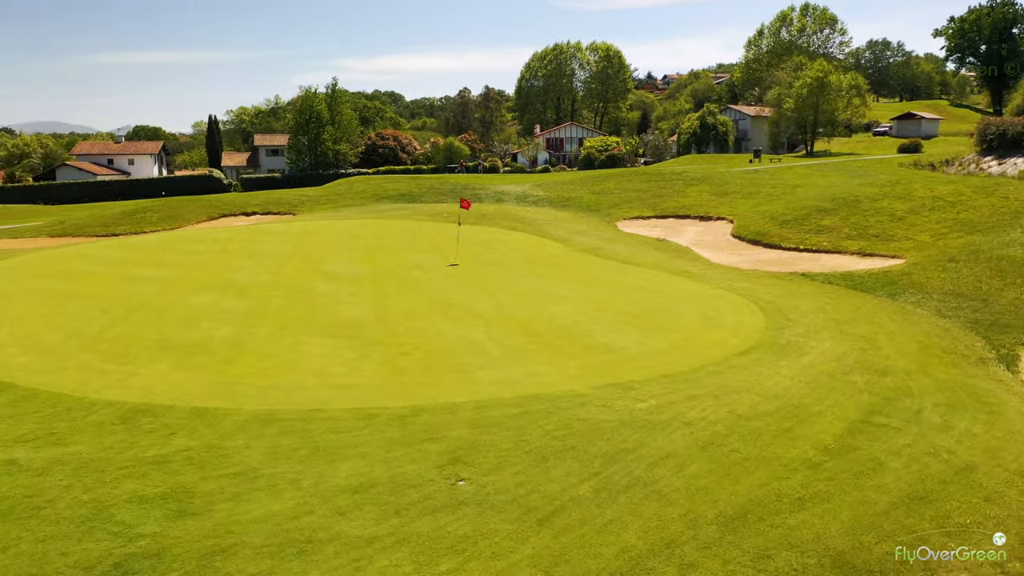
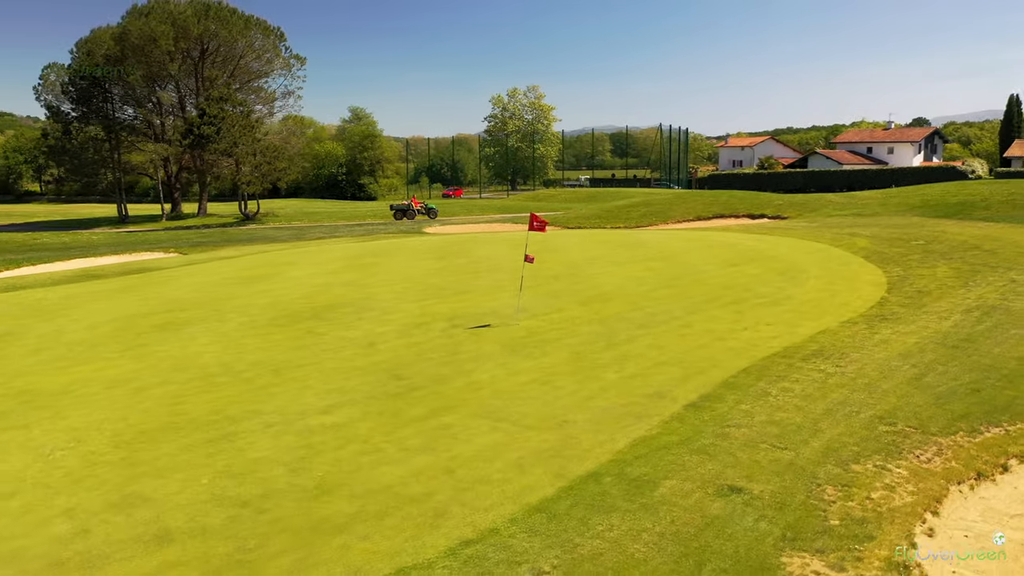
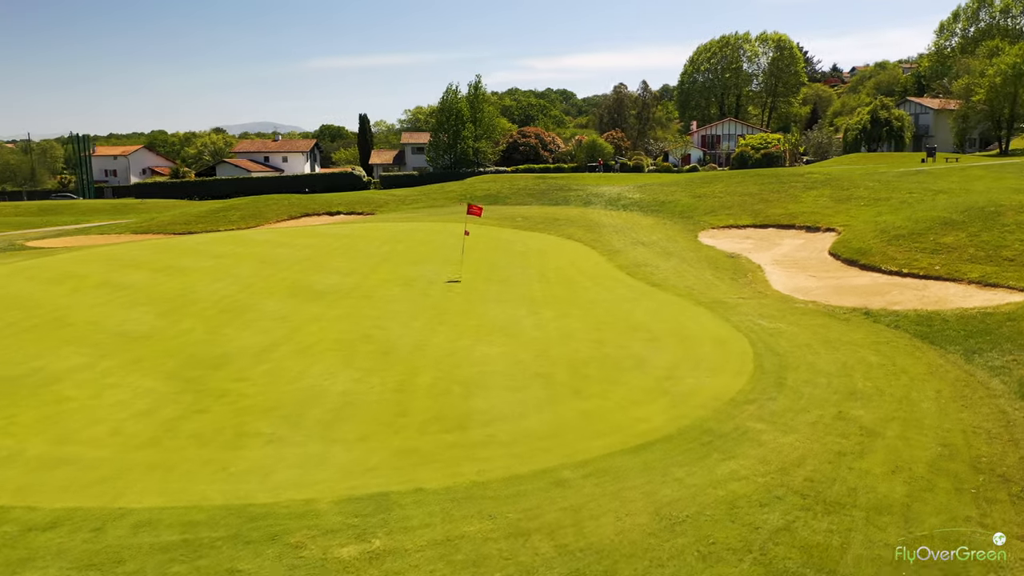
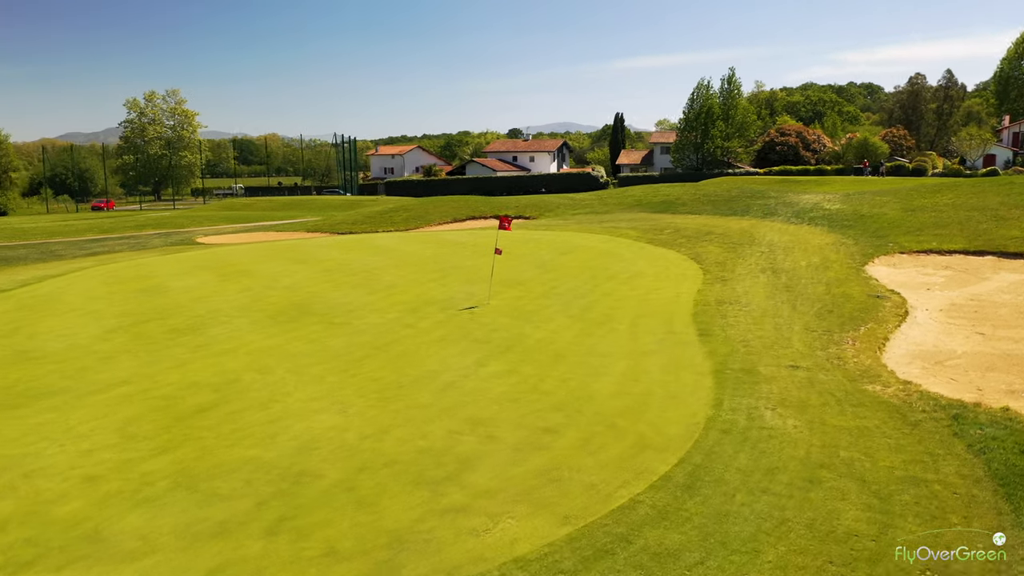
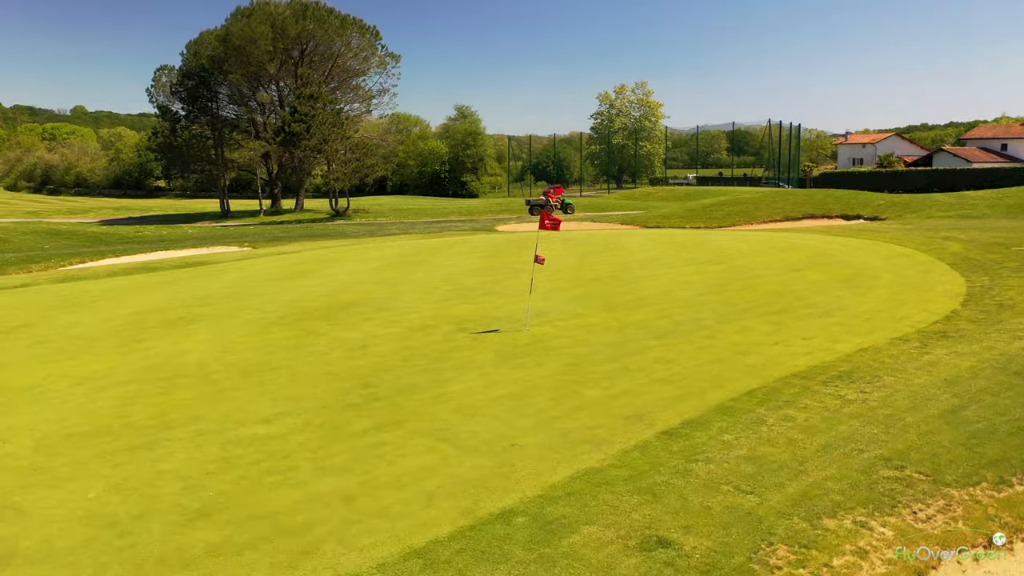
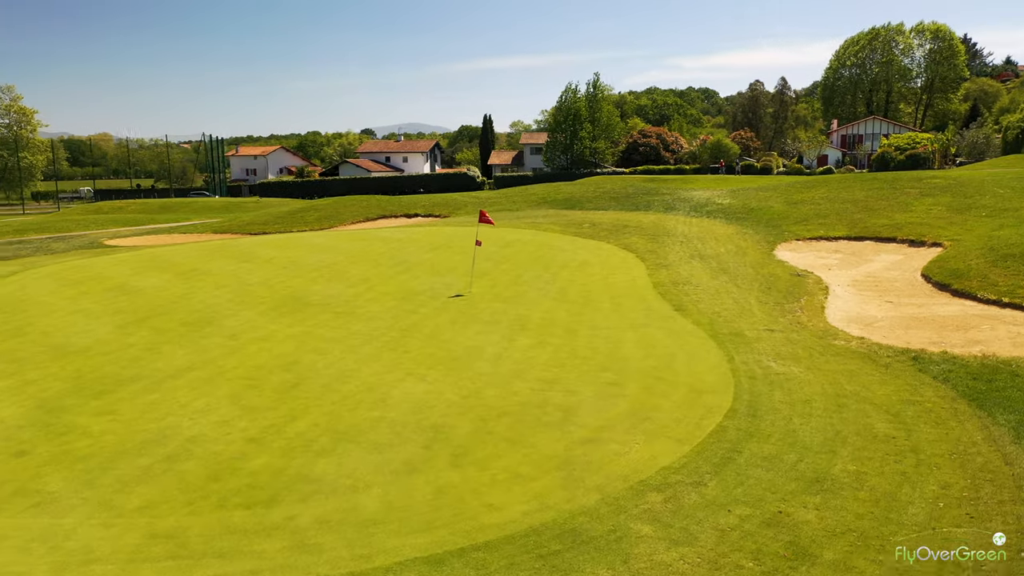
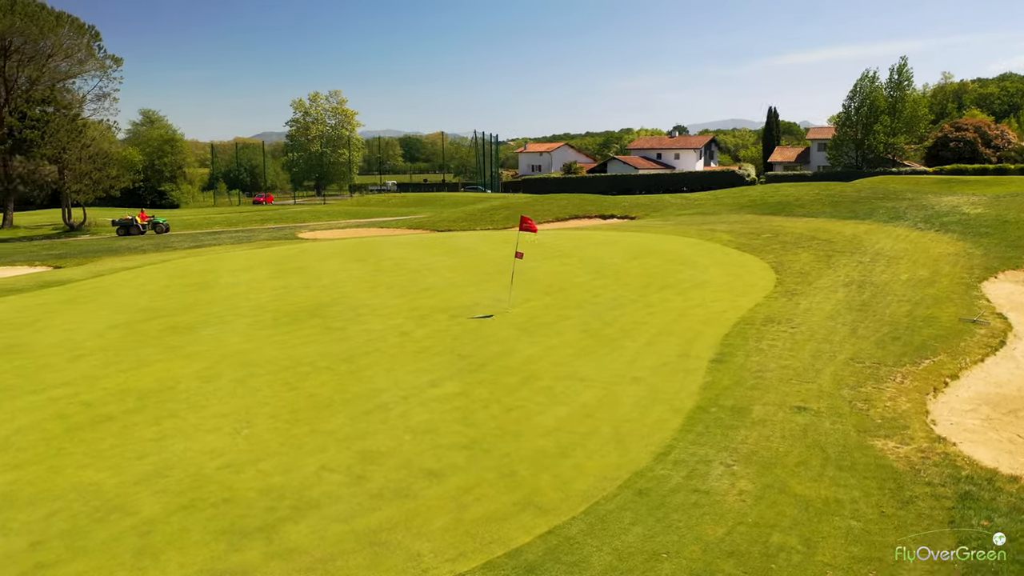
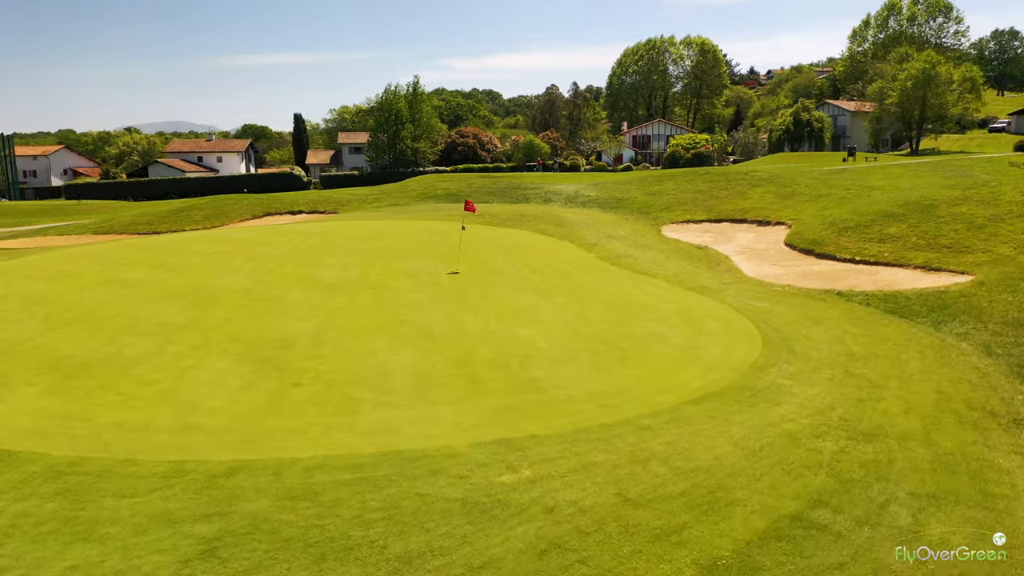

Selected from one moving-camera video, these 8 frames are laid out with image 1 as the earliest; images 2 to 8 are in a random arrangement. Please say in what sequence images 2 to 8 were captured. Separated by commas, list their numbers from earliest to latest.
8, 3, 6, 4, 7, 2, 5
